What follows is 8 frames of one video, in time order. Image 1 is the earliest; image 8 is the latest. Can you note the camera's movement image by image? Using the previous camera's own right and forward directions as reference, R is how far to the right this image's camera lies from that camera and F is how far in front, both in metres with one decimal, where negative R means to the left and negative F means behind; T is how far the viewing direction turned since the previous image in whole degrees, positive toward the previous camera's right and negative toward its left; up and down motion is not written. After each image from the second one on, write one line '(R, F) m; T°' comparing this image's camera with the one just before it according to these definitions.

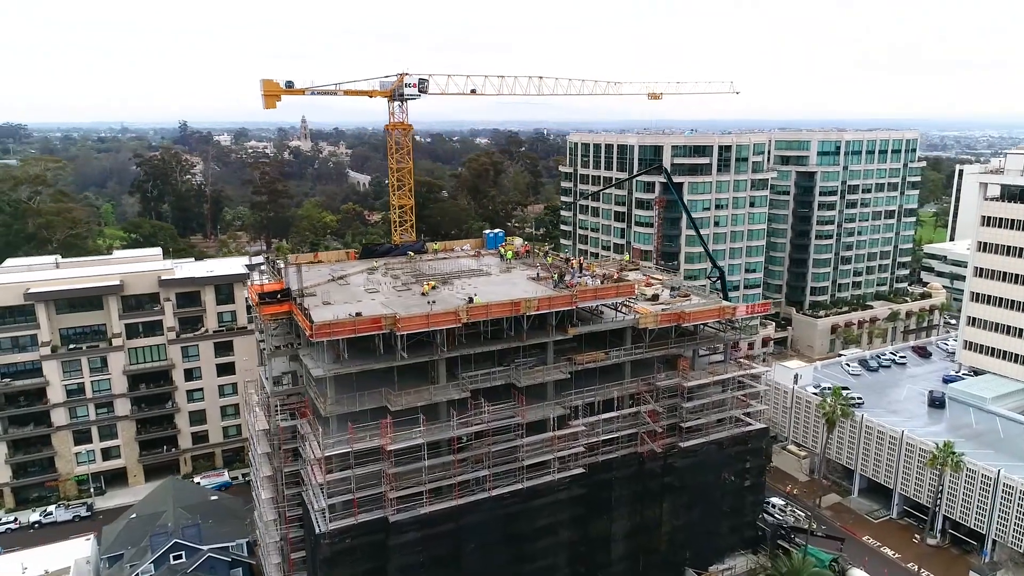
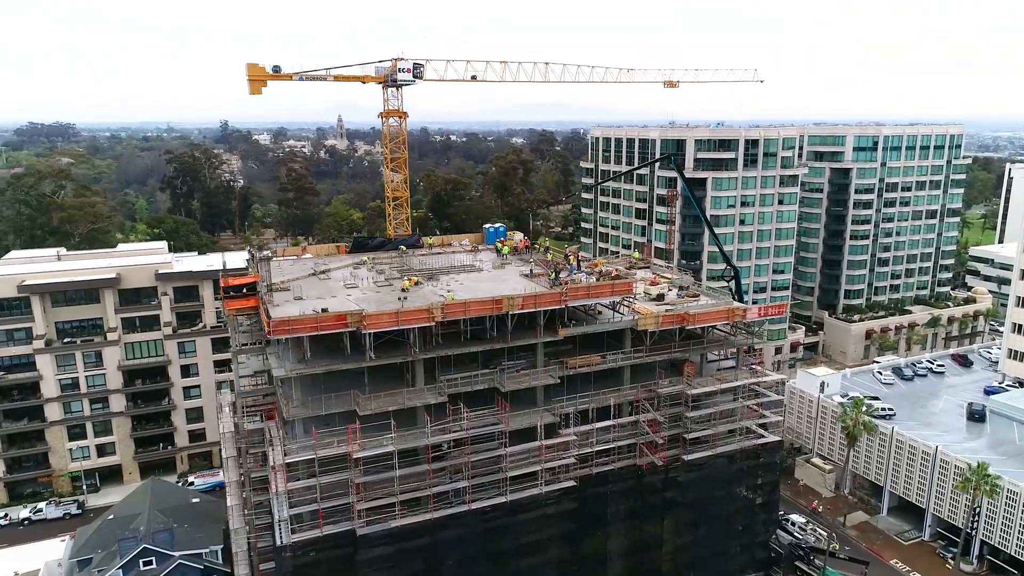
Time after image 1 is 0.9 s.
(+2.6, +3.1) m; -3°
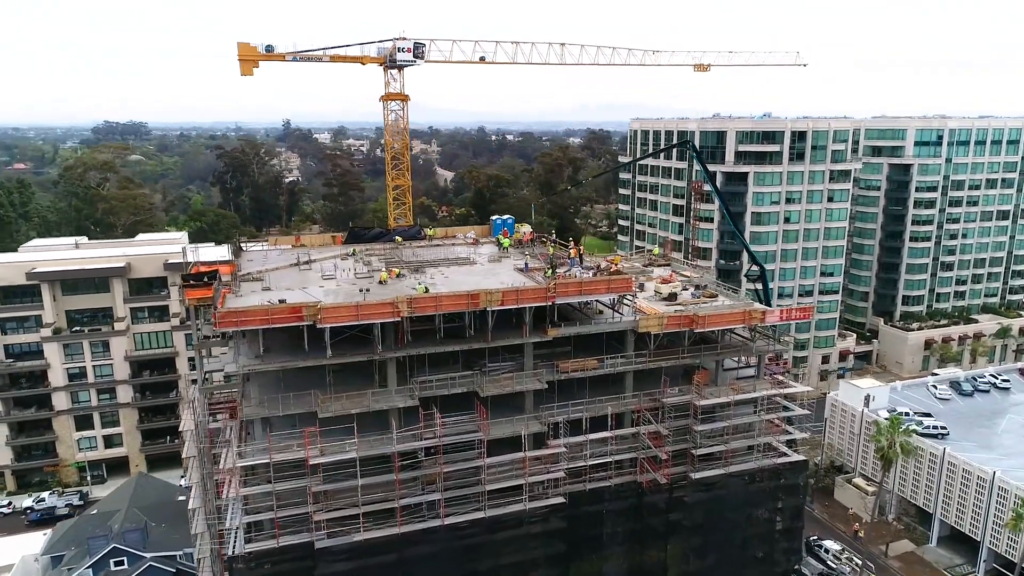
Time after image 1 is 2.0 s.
(+3.4, +3.7) m; -4°
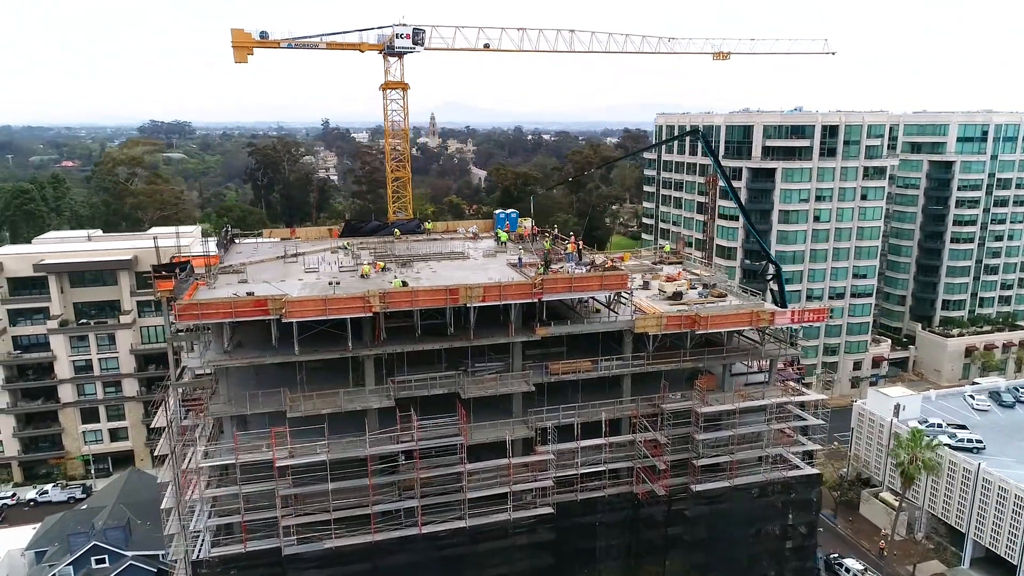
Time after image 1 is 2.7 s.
(+2.3, +2.1) m; -3°
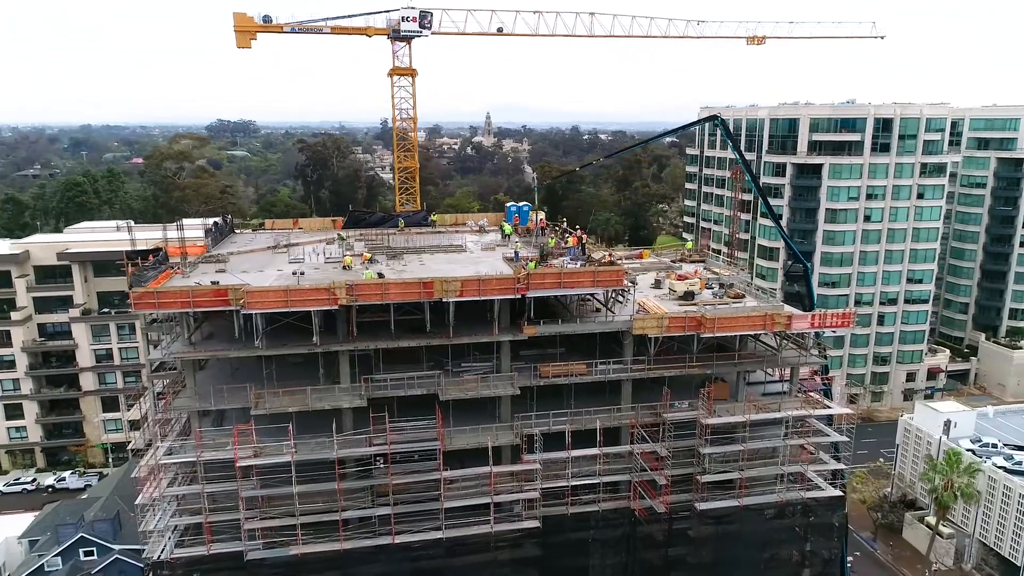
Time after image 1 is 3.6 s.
(+2.9, +2.5) m; -4°
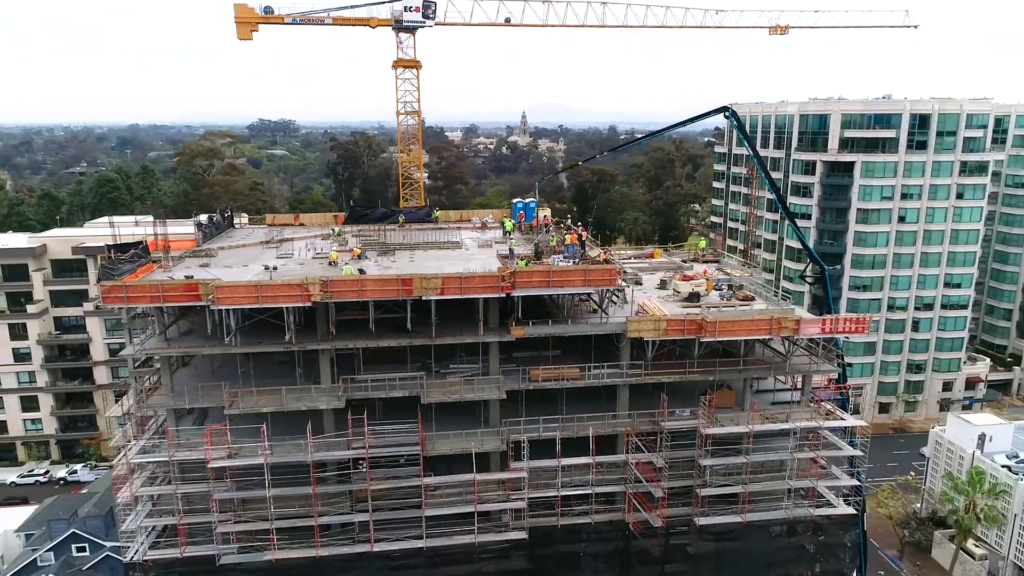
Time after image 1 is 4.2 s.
(+1.9, +1.5) m; -3°
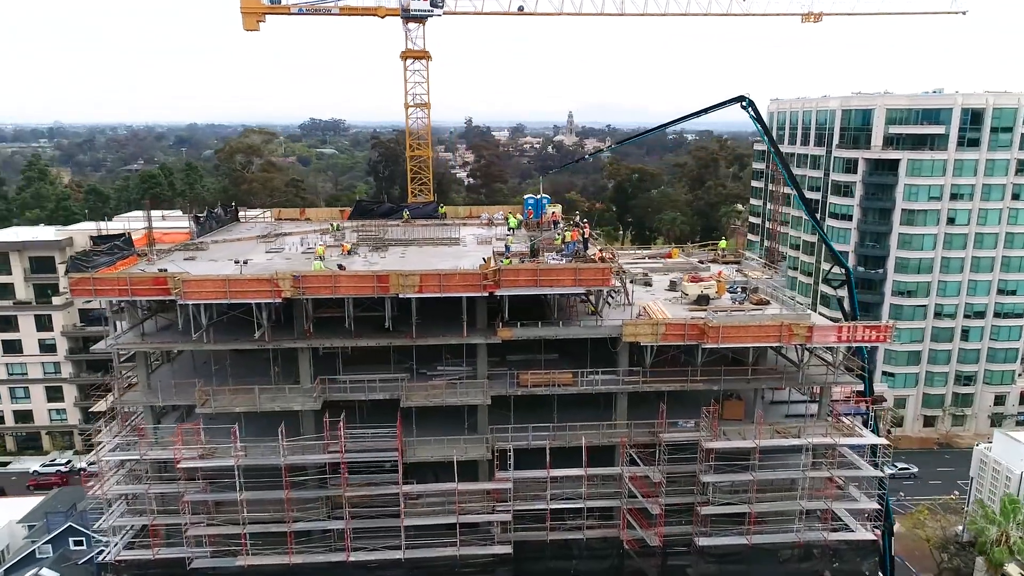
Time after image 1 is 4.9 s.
(+2.2, +1.7) m; -4°
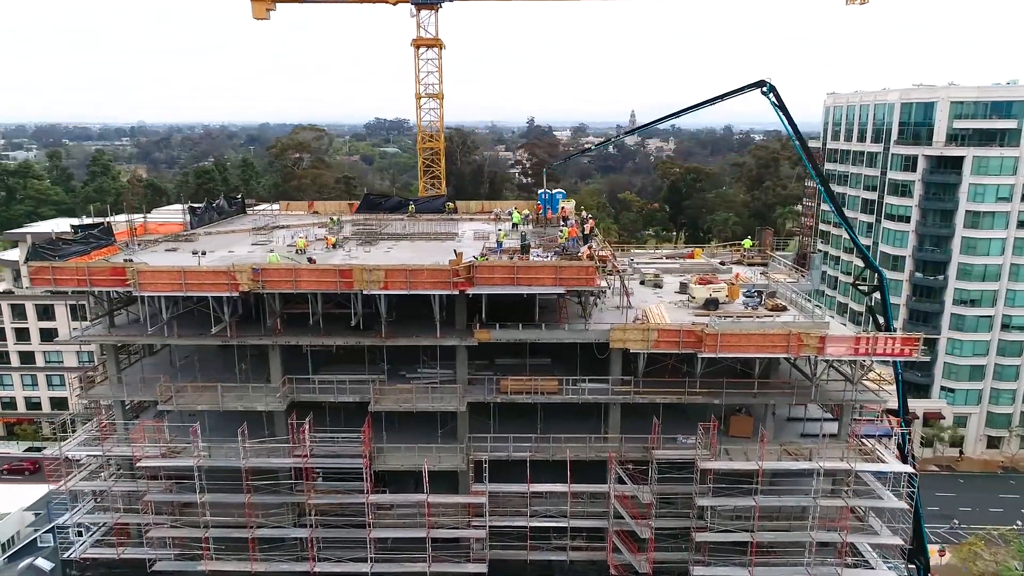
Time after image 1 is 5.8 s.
(+2.8, +2.1) m; -5°
